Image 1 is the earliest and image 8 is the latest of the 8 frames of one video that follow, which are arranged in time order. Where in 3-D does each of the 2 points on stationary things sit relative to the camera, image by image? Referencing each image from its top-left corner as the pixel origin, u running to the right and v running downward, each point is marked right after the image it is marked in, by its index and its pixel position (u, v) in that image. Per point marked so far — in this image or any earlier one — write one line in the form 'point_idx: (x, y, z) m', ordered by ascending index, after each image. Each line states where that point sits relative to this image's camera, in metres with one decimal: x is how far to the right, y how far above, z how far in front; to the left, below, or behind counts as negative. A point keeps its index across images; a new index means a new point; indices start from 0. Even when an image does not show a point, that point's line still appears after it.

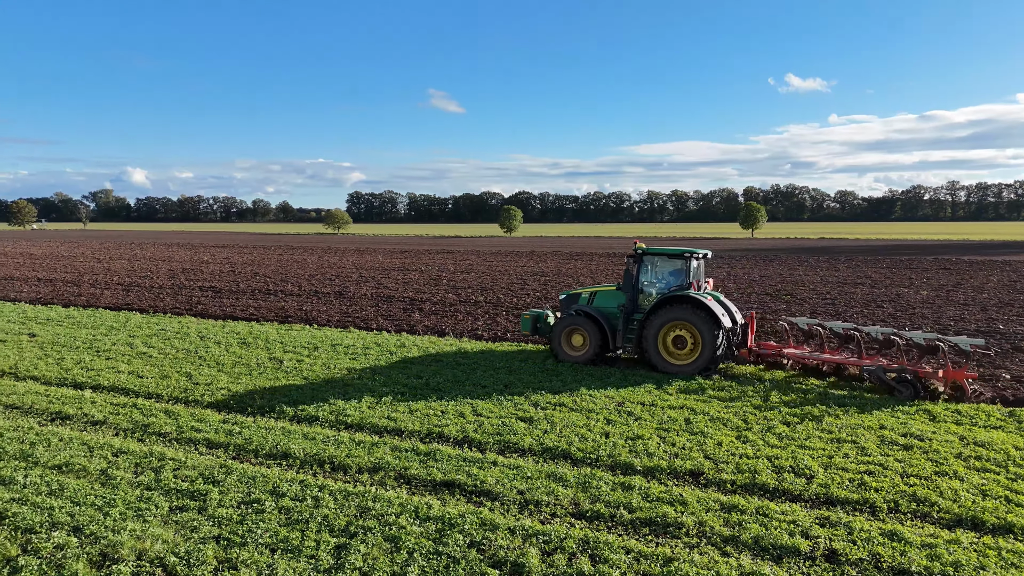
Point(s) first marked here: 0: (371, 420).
0: (-1.4, -1.3, +7.1) m
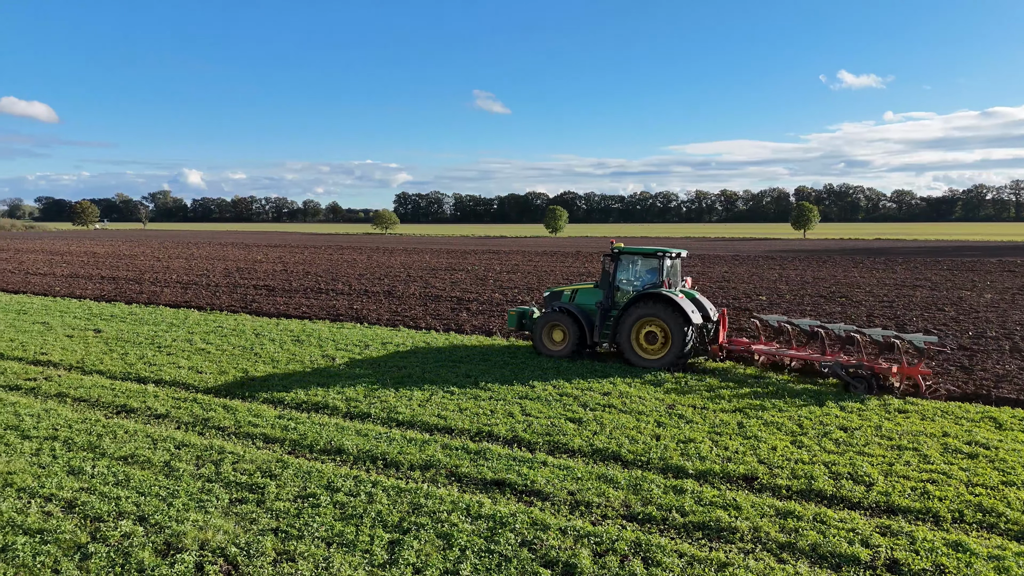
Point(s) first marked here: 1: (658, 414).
0: (-0.9, -1.3, +7.2) m
1: (+1.5, -1.3, +7.3) m
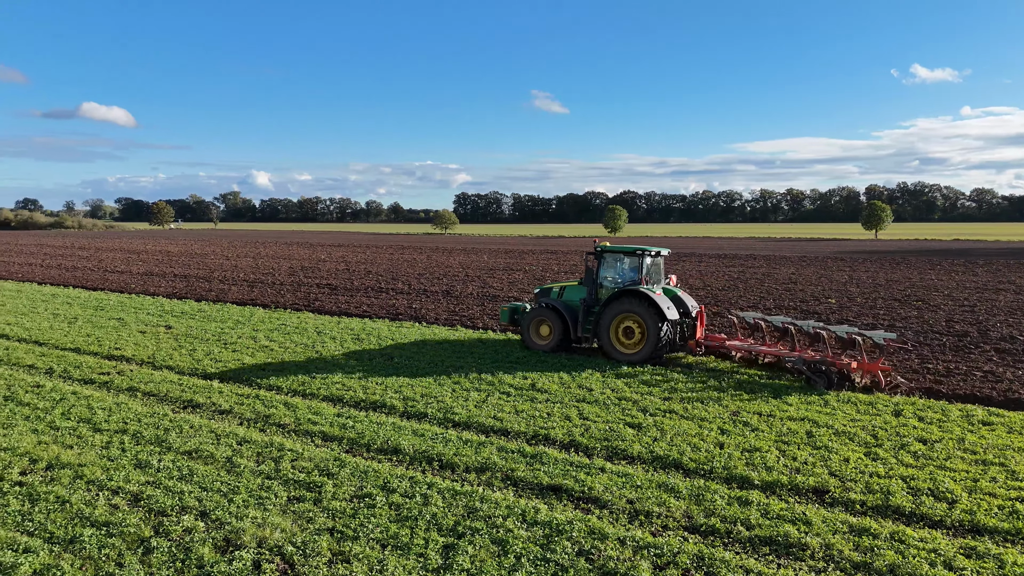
0: (-0.3, -1.3, +7.1) m
1: (+2.0, -1.3, +7.0) m
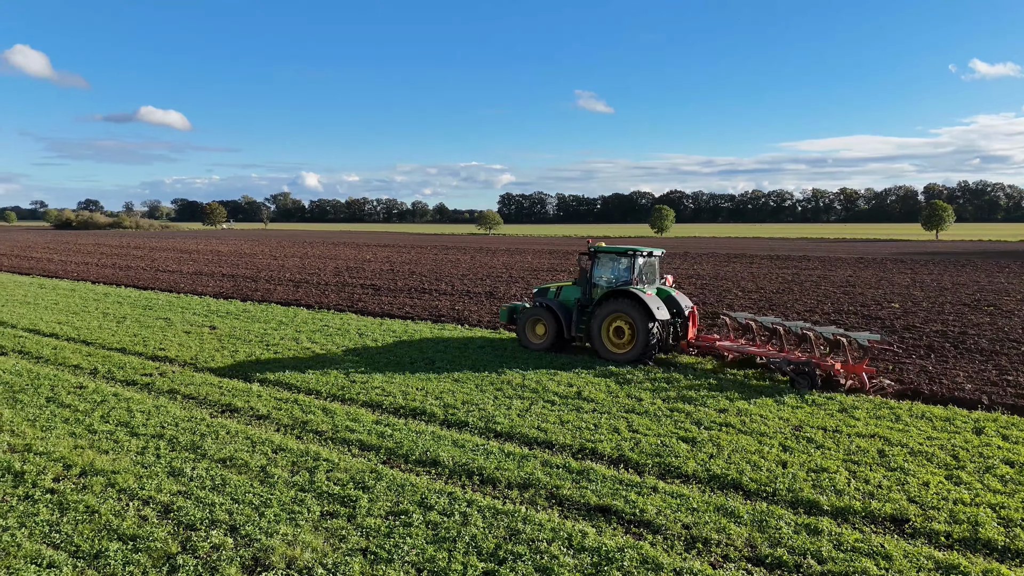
0: (+0.1, -1.3, +6.8) m
1: (+2.4, -1.3, +6.5) m
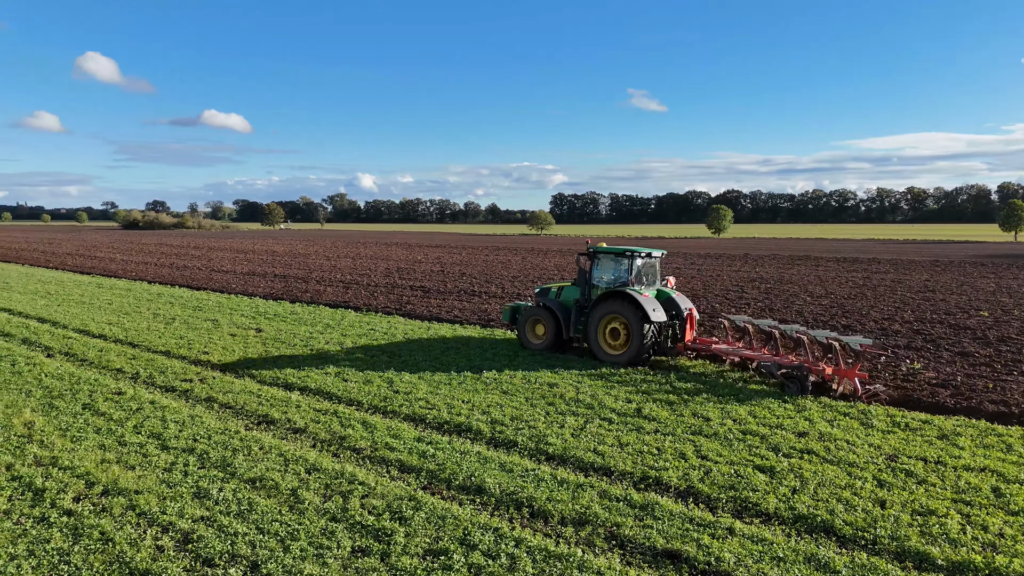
0: (+0.5, -1.4, +6.1) m
1: (+2.9, -1.4, +5.7) m
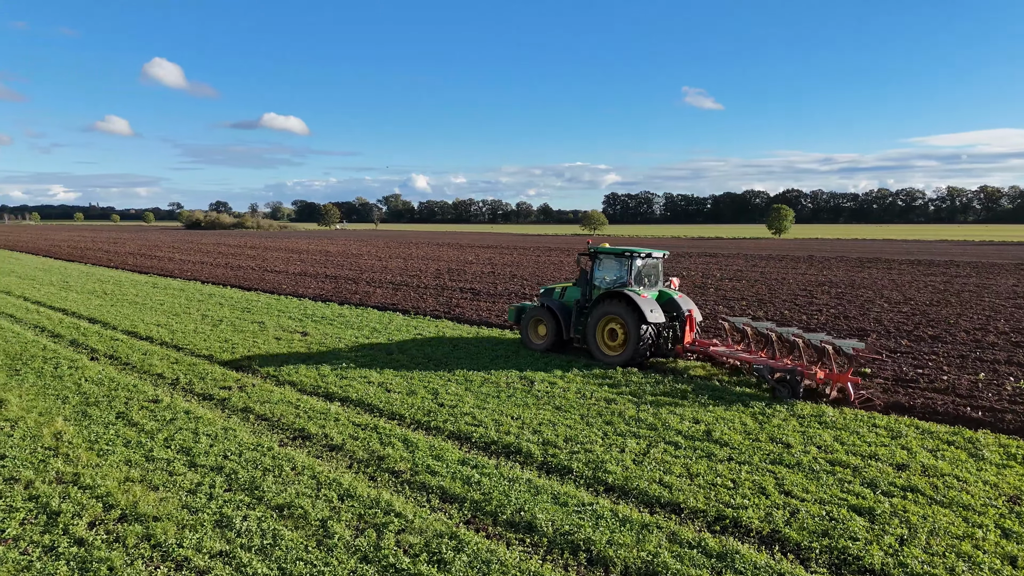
0: (+0.9, -1.5, +5.4) m
1: (+3.3, -1.5, +4.8) m
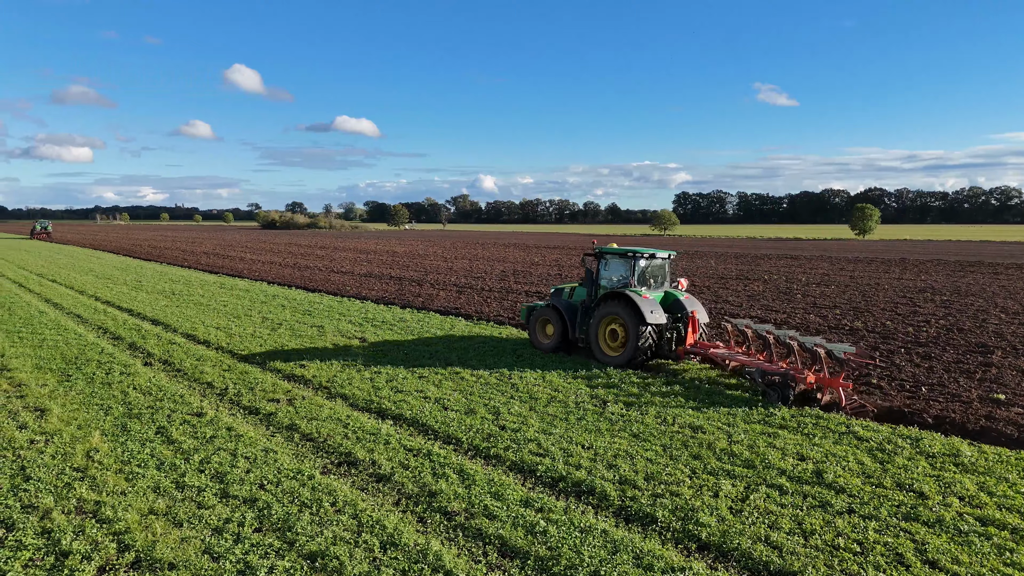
0: (+1.4, -1.6, +4.4) m
1: (+3.6, -1.6, +3.7) m
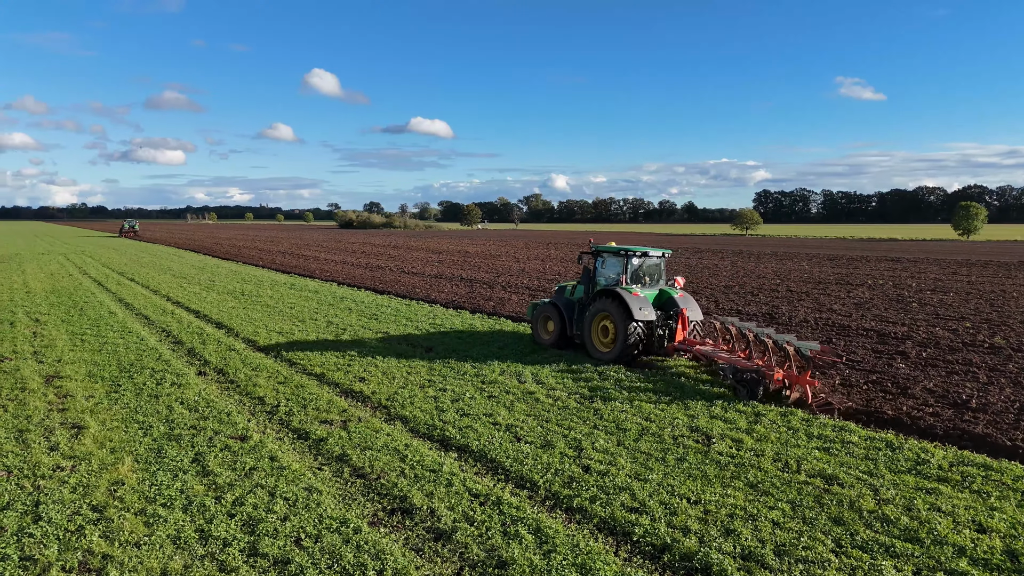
0: (+1.8, -1.7, +3.2) m
1: (+4.0, -1.8, +2.2) m
